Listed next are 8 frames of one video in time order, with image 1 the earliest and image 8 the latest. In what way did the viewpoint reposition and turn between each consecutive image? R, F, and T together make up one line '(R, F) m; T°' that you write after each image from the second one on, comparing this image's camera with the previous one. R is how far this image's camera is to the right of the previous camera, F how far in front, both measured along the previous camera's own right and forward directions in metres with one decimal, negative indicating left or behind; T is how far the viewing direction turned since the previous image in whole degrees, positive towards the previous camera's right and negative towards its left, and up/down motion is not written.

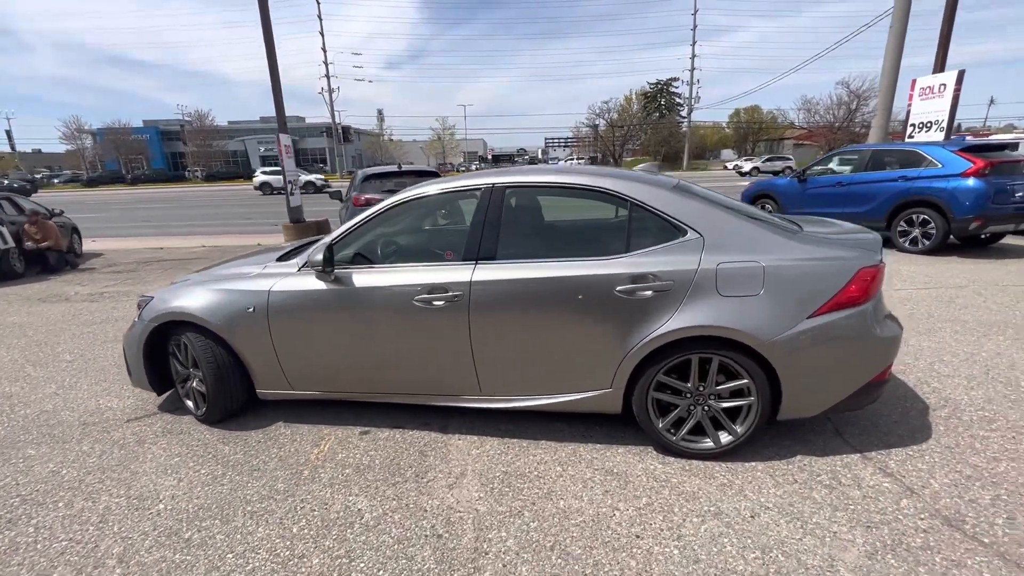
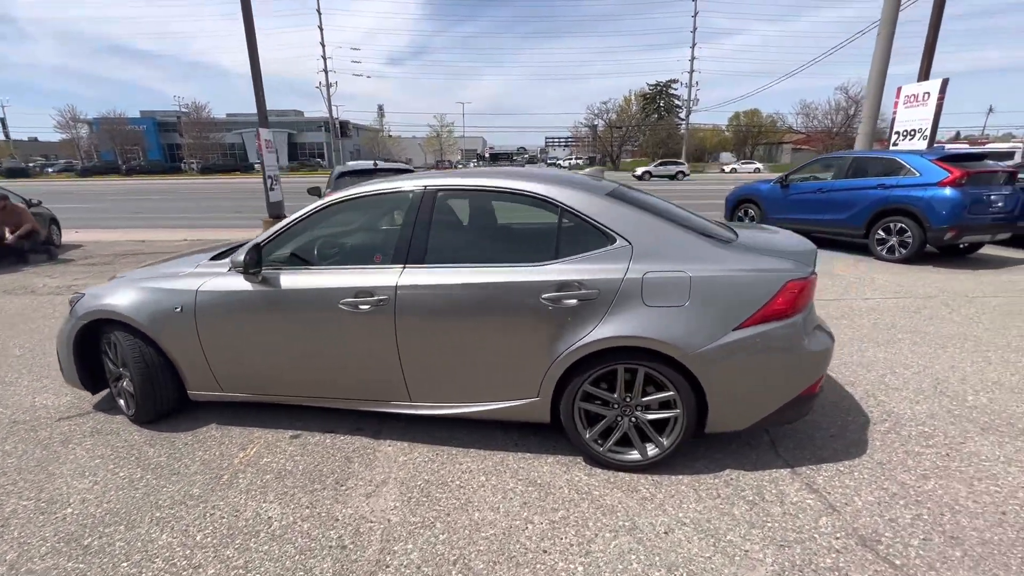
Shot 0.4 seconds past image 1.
(+0.4, +0.1) m; 0°
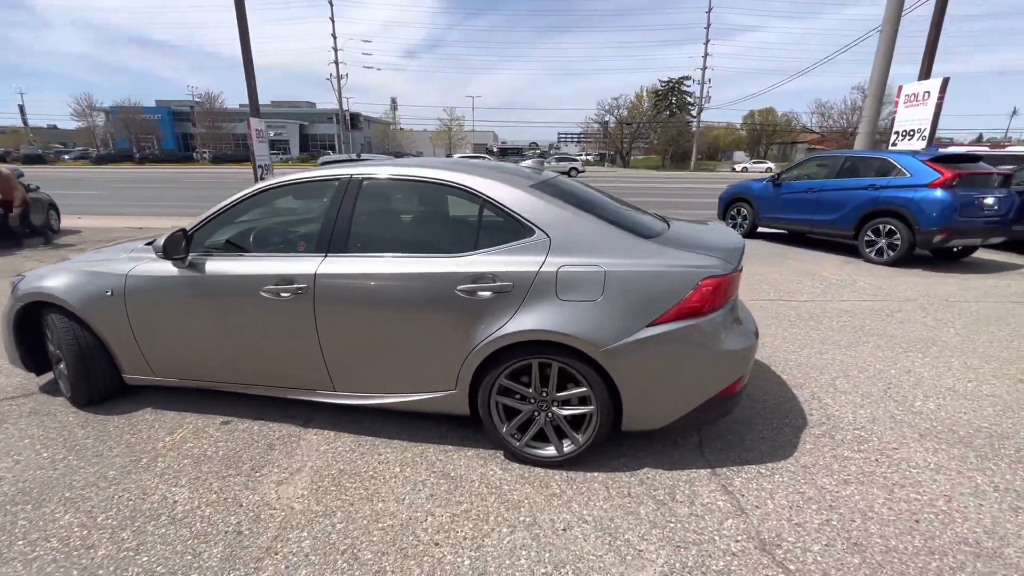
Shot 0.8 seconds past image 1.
(+0.5, 0.0) m; -1°
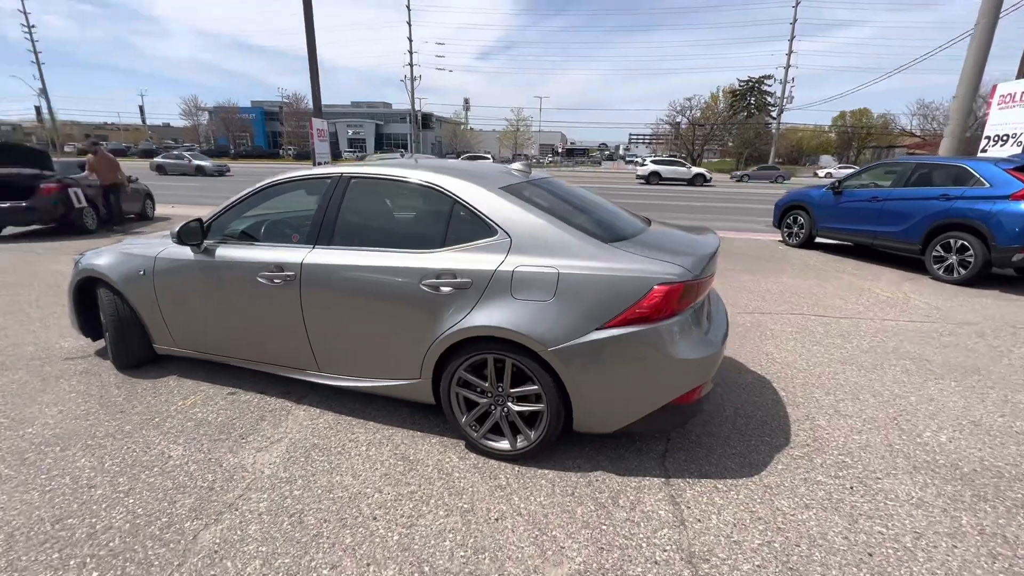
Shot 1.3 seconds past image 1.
(+0.5, -0.1) m; -8°
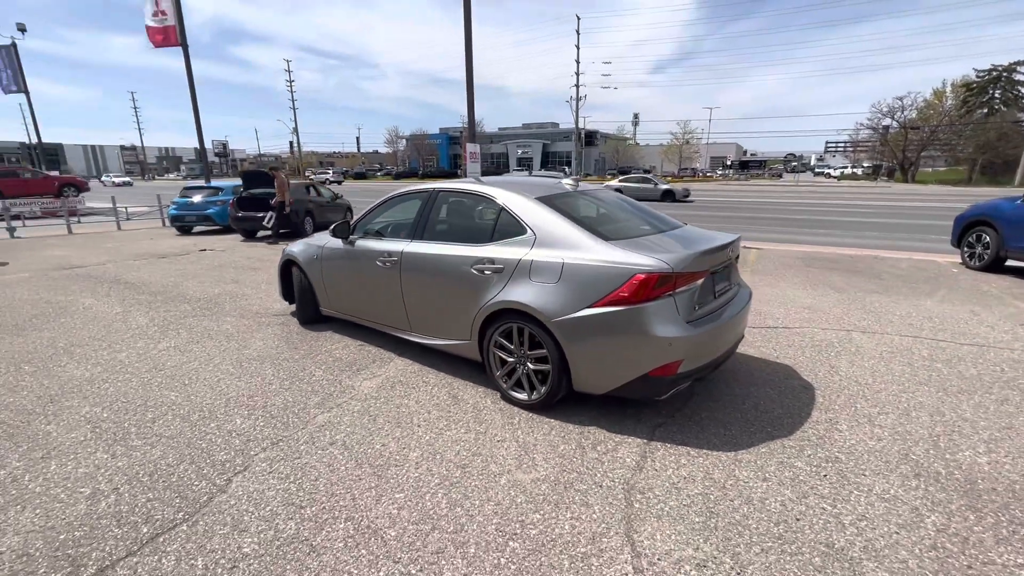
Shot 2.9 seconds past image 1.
(+0.9, -0.6) m; -19°
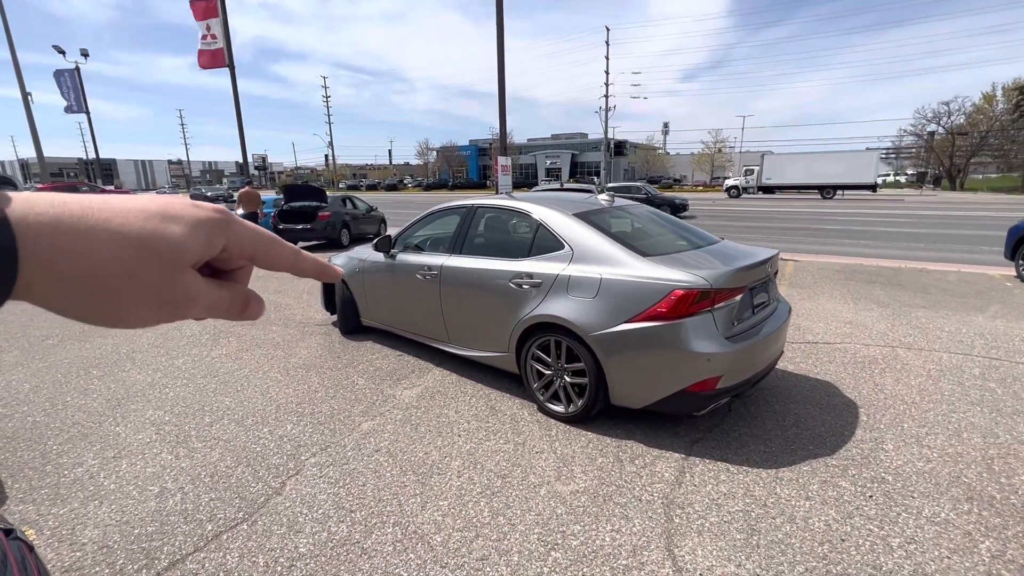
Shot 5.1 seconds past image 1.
(-0.1, -0.1) m; -3°
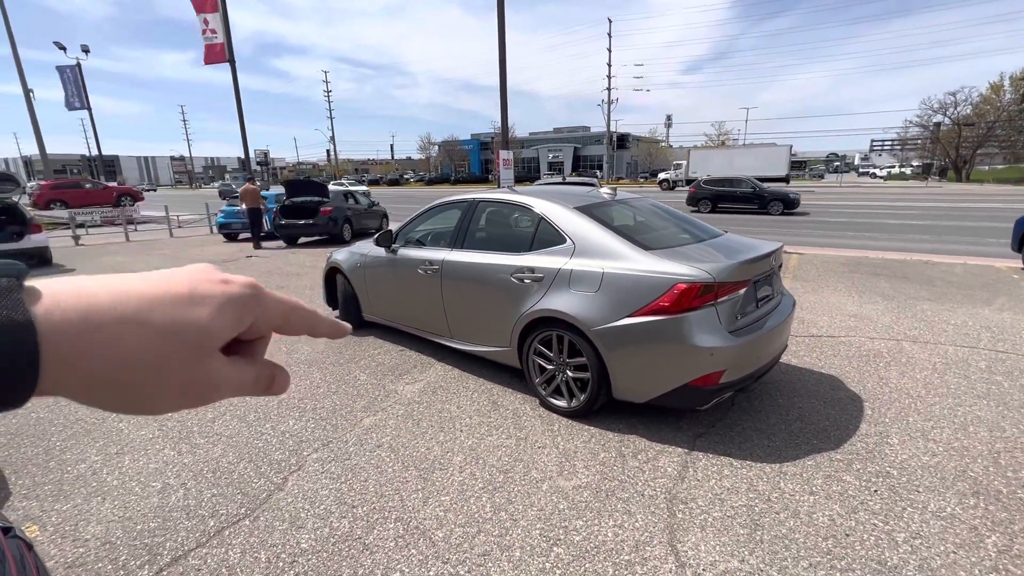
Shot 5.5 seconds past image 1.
(0.0, 0.0) m; 0°
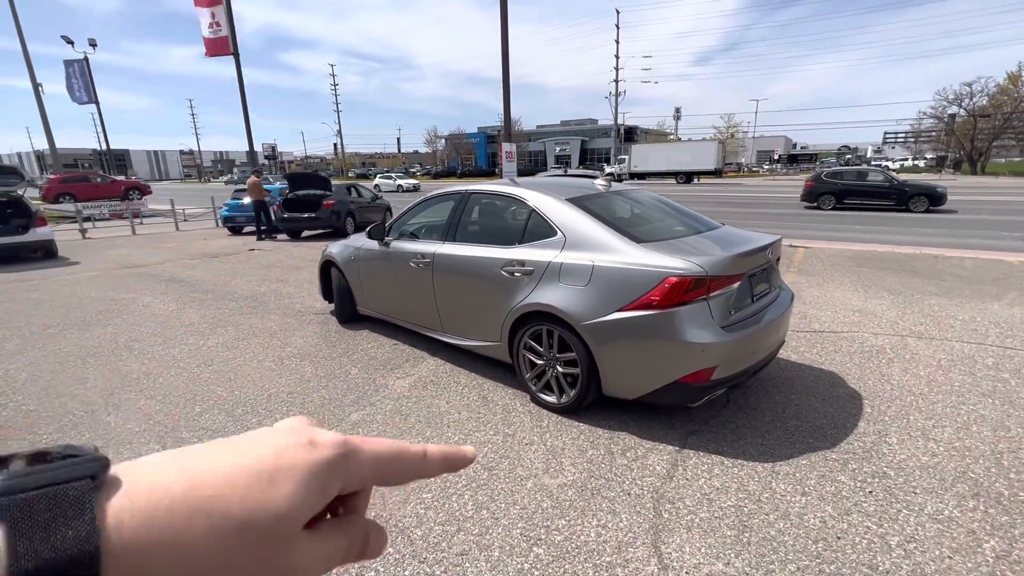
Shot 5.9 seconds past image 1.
(+0.1, +0.1) m; -1°
